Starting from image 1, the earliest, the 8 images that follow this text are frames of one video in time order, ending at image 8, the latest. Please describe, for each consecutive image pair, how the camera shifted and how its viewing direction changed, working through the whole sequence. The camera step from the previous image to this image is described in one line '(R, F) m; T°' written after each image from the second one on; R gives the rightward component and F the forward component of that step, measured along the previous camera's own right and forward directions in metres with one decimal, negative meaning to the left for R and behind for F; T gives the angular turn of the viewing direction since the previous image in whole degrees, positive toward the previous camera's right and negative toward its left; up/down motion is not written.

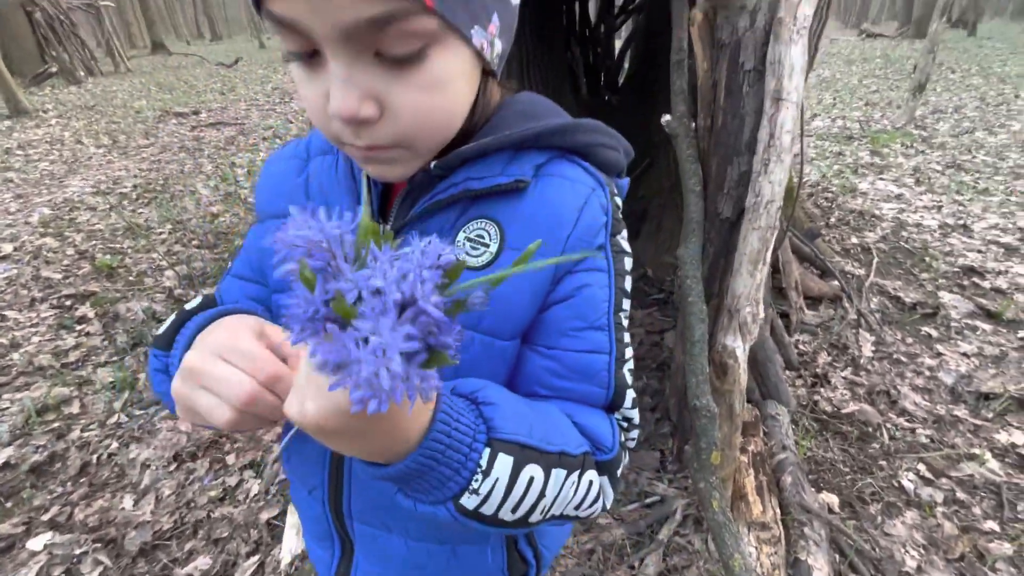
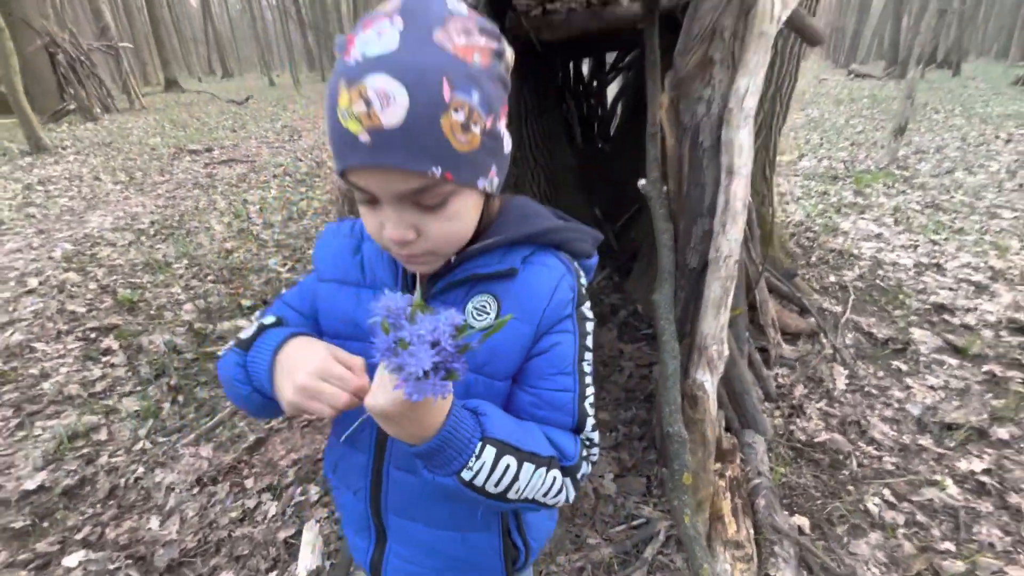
(0.0, -0.2) m; 0°
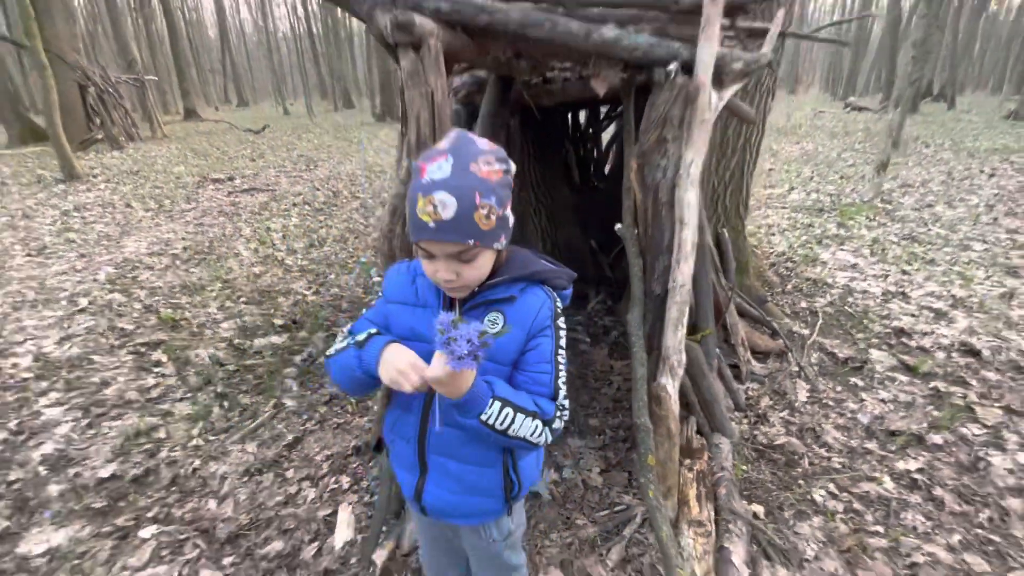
(0.0, -0.4) m; -1°
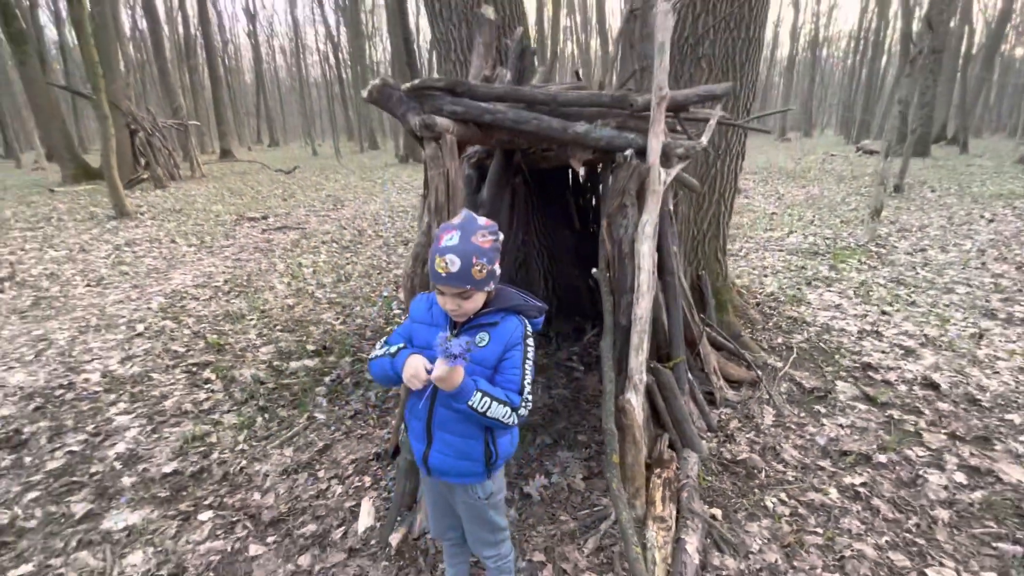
(+0.1, -0.5) m; -2°
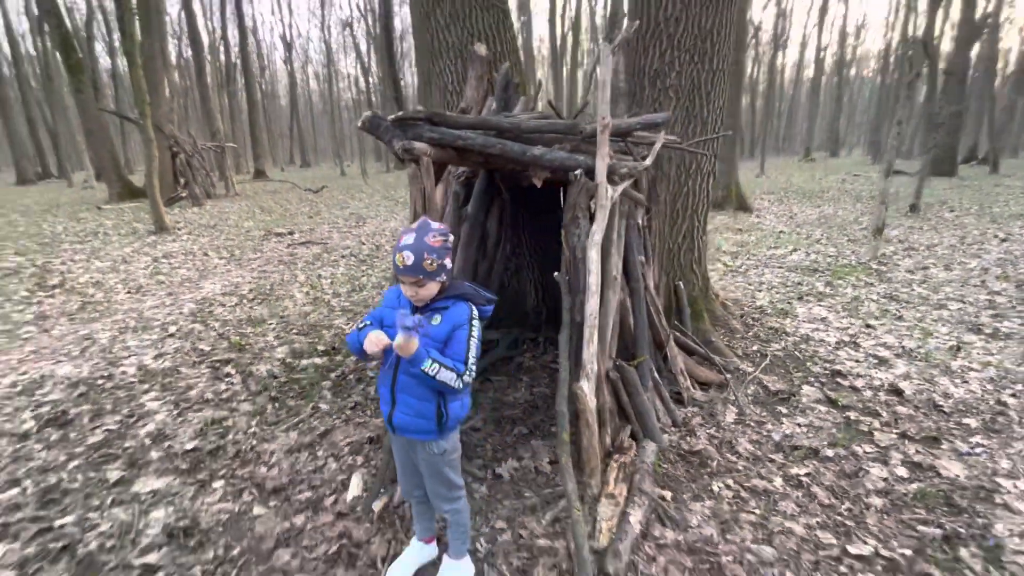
(+0.3, -0.4) m; -3°
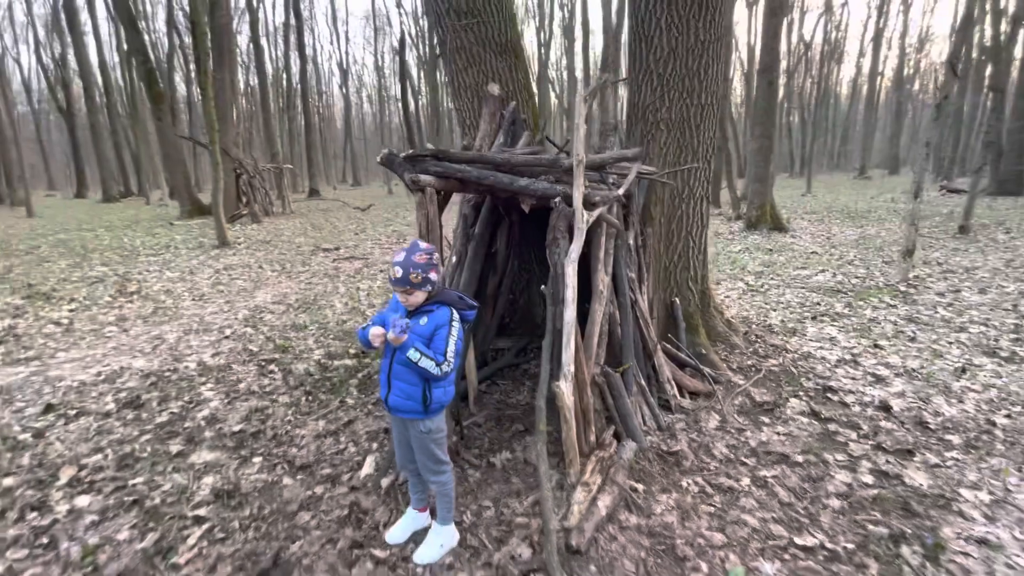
(+0.3, -0.4) m; -5°
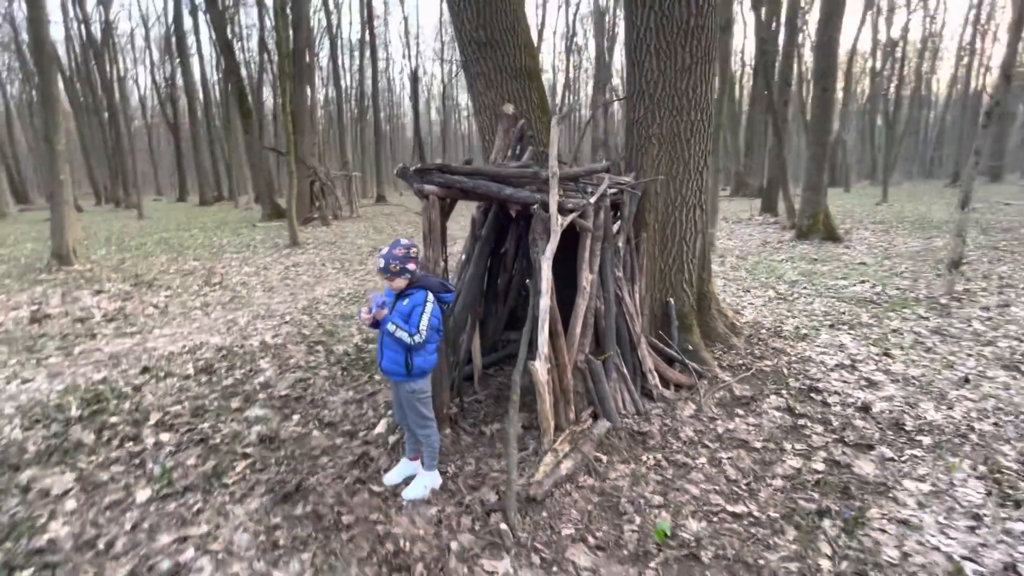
(+0.6, -0.5) m; -7°
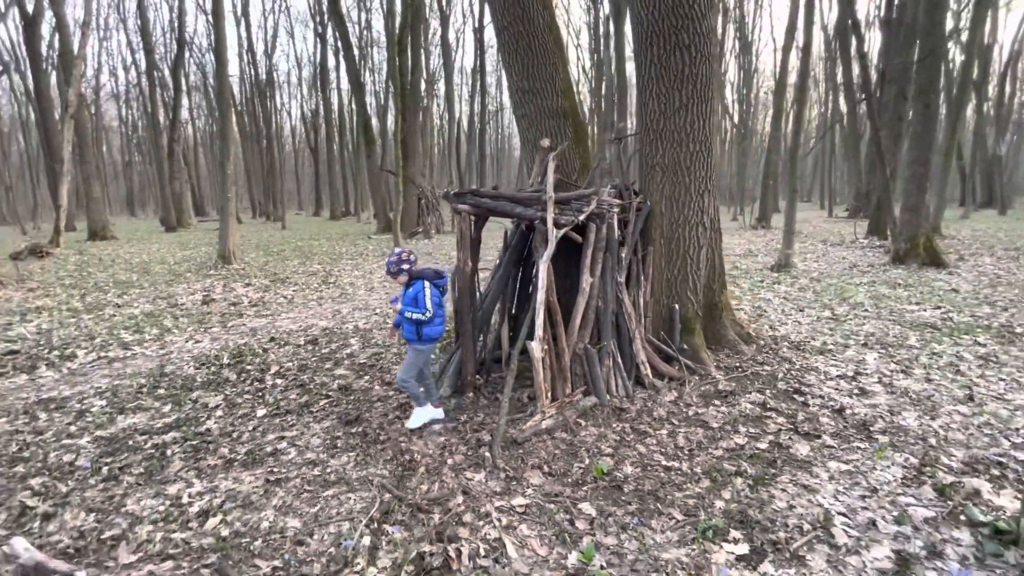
(+0.9, -1.0) m; -12°
